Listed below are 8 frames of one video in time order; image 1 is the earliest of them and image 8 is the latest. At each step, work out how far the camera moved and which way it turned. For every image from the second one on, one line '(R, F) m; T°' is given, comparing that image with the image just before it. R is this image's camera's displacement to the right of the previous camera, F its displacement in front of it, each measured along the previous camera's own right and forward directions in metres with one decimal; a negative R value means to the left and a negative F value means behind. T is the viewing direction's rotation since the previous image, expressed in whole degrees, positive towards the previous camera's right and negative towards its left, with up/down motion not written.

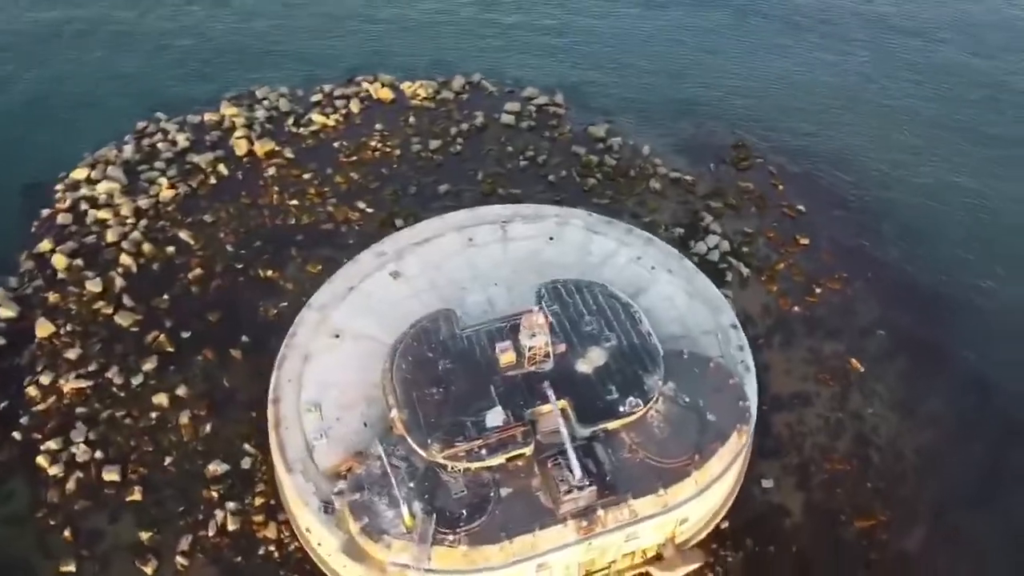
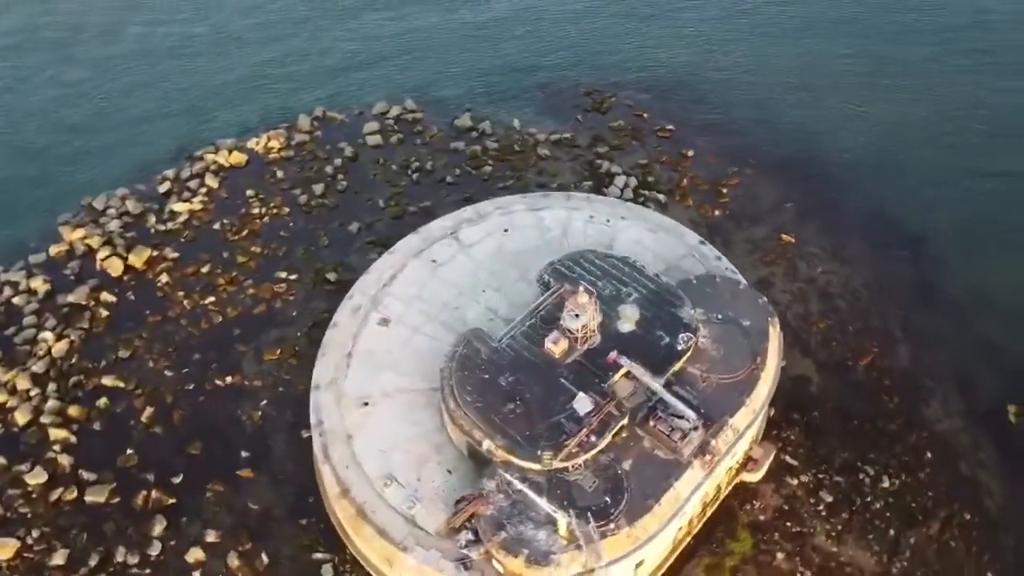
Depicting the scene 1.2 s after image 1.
(-6.4, +1.0) m; +17°
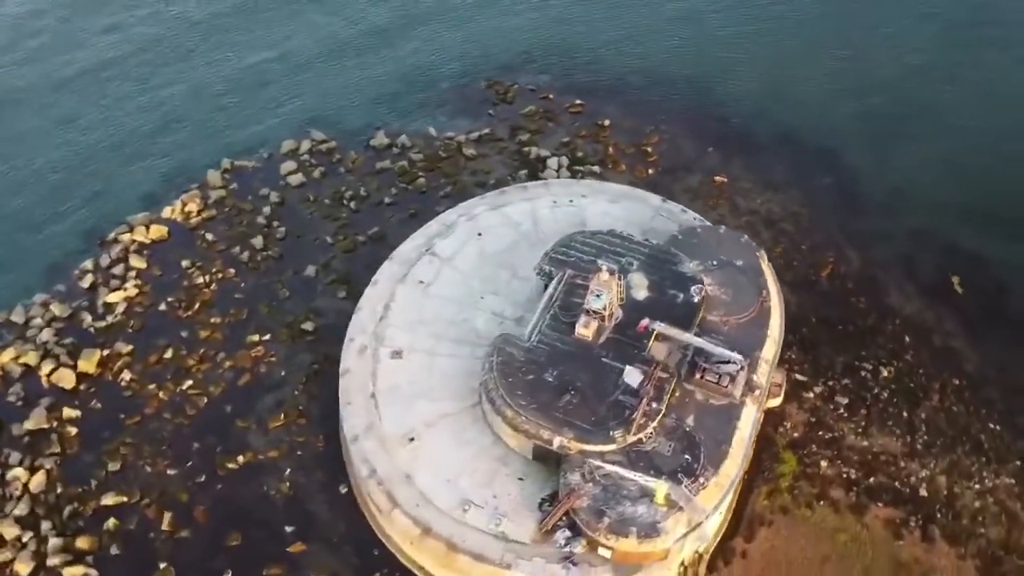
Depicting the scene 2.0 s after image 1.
(-4.3, +0.4) m; +11°
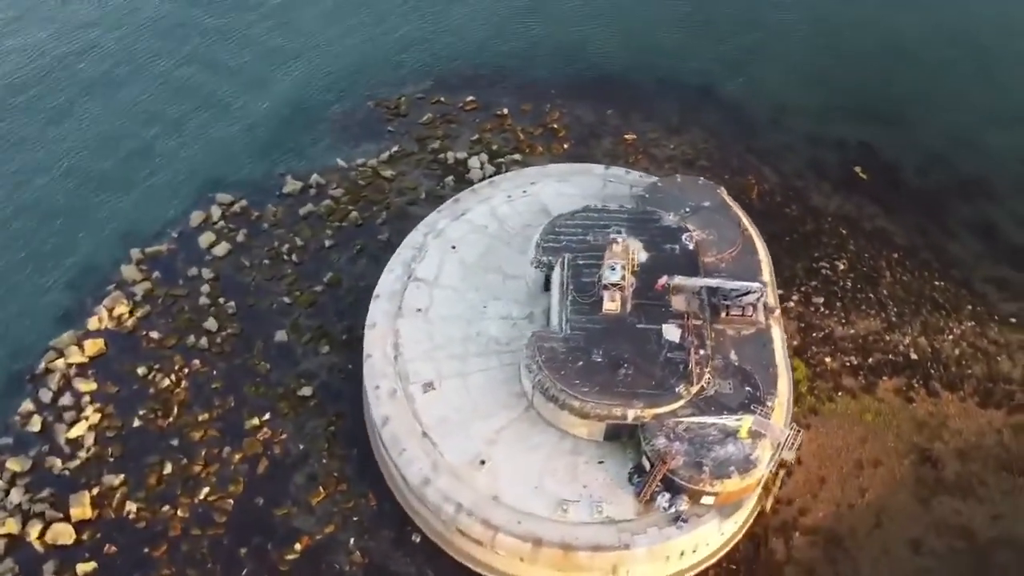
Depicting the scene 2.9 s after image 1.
(-5.0, +0.6) m; +13°
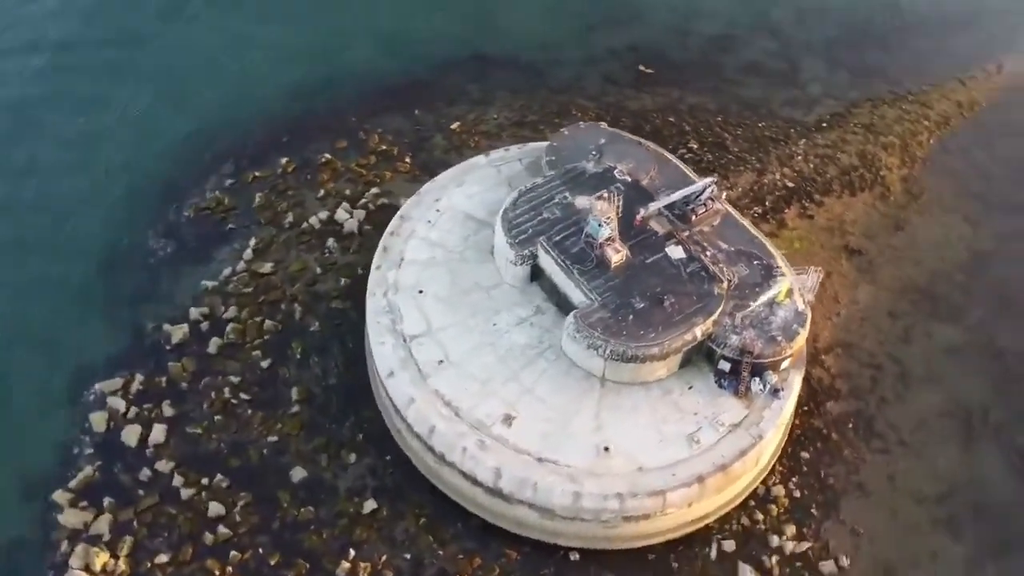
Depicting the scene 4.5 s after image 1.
(-8.1, +1.8) m; +22°
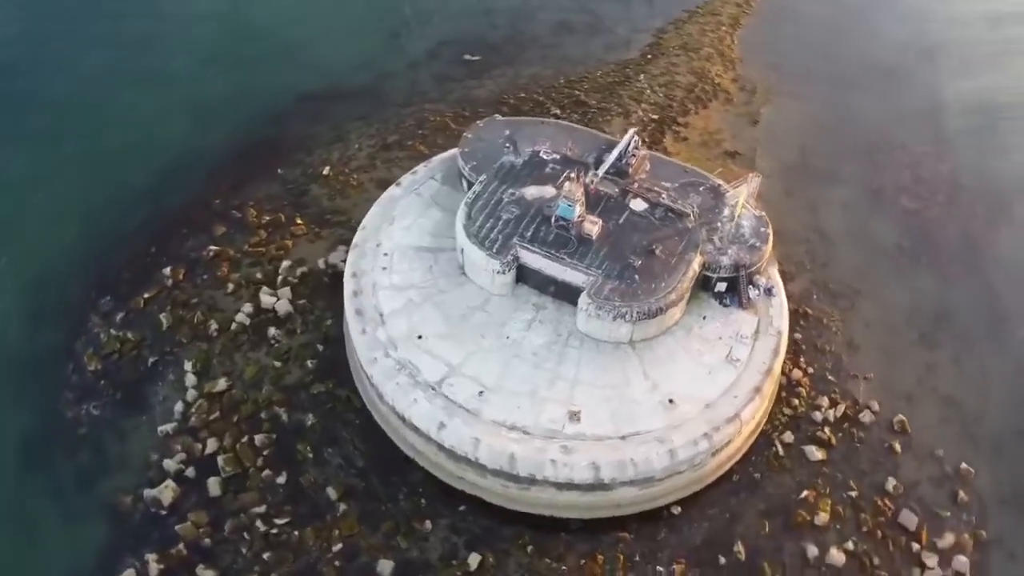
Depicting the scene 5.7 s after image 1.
(-6.3, +1.1) m; +17°
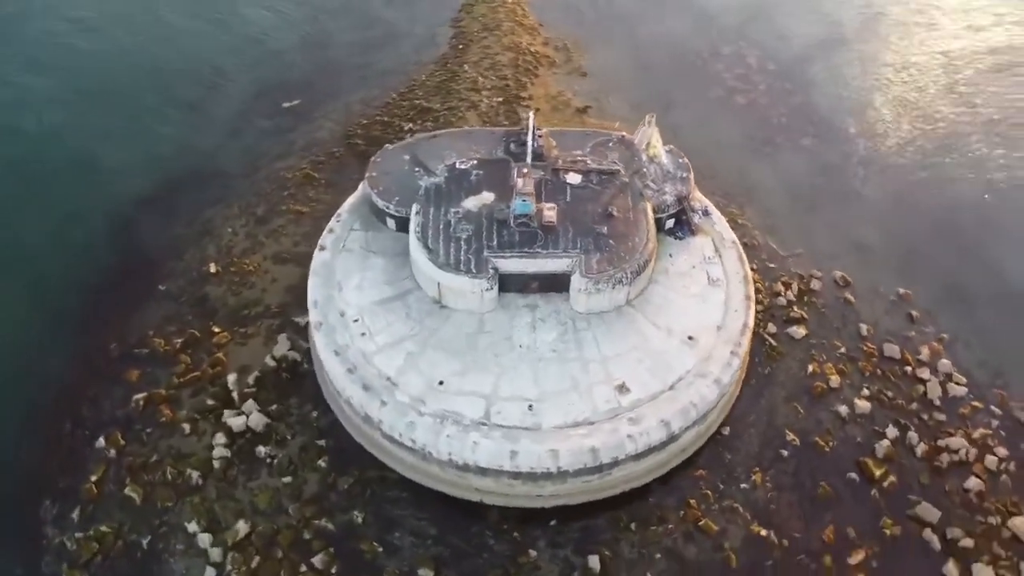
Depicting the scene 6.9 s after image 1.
(-6.2, +1.2) m; +17°
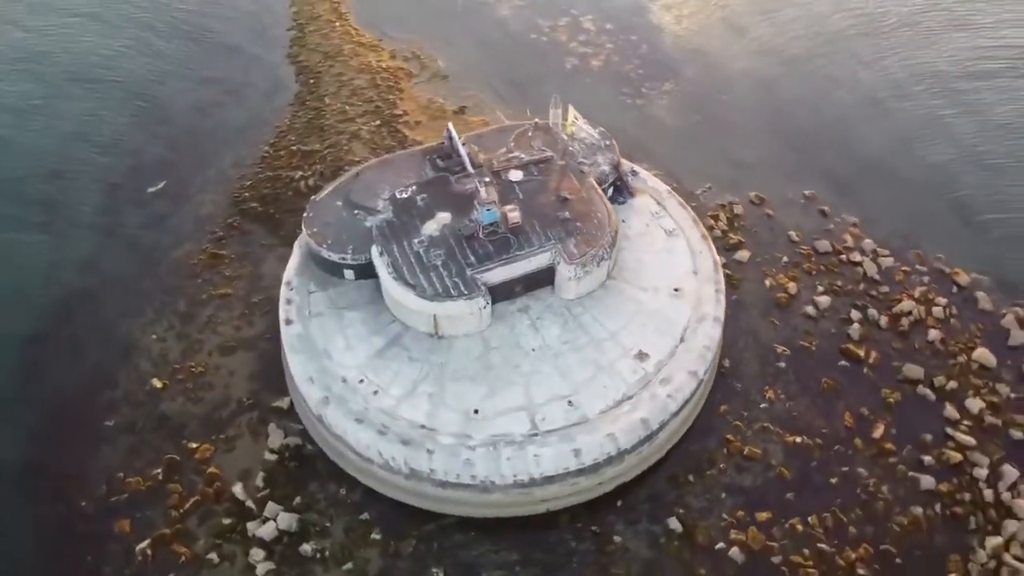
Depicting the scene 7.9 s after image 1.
(-5.0, +0.8) m; +14°
